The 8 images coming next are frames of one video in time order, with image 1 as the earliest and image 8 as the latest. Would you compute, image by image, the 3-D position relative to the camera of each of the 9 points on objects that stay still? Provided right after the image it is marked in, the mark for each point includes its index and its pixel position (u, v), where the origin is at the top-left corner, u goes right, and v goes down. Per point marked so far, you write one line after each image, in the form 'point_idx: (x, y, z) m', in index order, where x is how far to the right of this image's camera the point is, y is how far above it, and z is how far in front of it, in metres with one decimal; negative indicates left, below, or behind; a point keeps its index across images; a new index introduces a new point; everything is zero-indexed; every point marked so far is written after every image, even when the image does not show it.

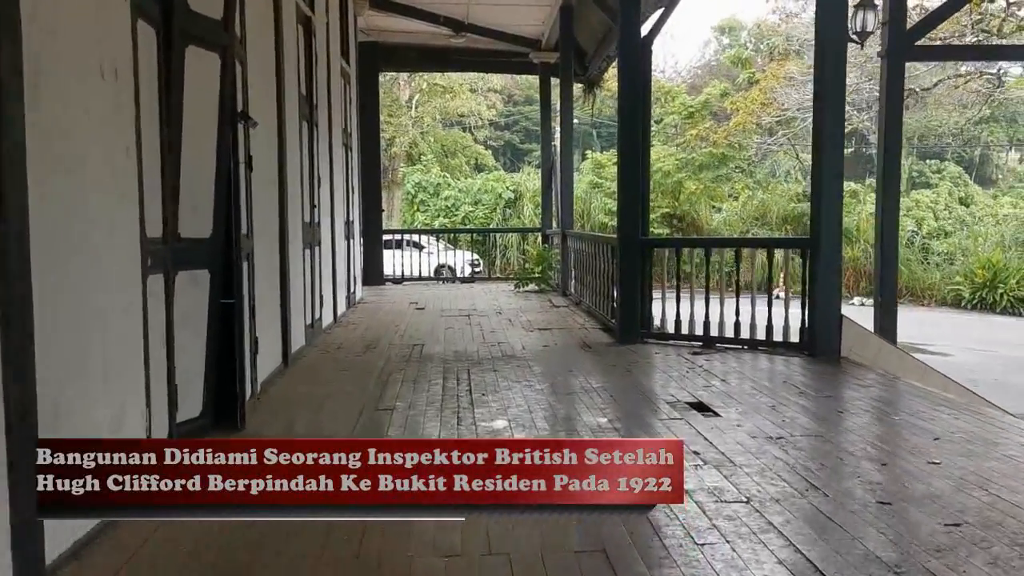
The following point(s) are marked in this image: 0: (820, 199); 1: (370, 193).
0: (+1.8, +0.5, +5.6) m
1: (-1.8, +1.2, +12.4) m
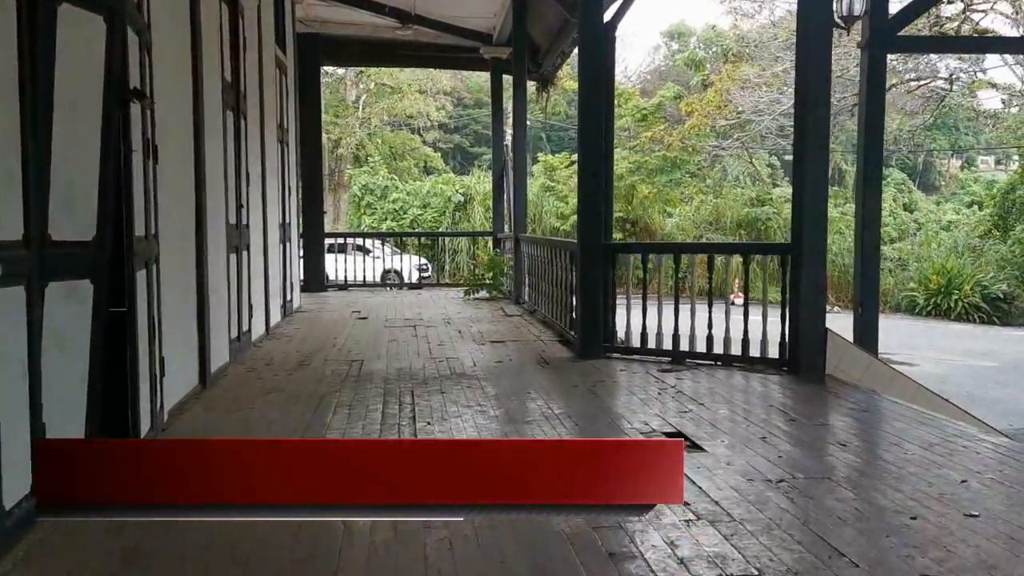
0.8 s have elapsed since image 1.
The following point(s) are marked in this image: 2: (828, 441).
0: (+1.5, +0.5, +5.1) m
1: (-2.4, +1.1, +11.7) m
2: (+1.2, -0.6, +3.8) m
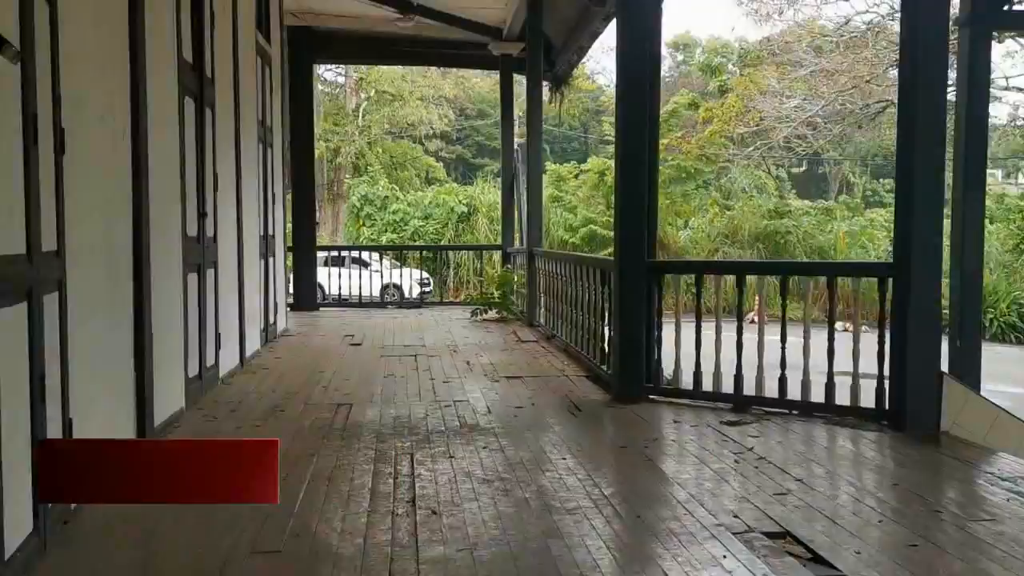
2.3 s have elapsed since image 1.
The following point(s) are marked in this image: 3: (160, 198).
0: (+1.6, +0.3, +4.0) m
1: (-2.3, +0.9, +10.6) m
2: (+1.3, -0.7, +2.7) m
3: (-1.5, +0.4, +4.2) m
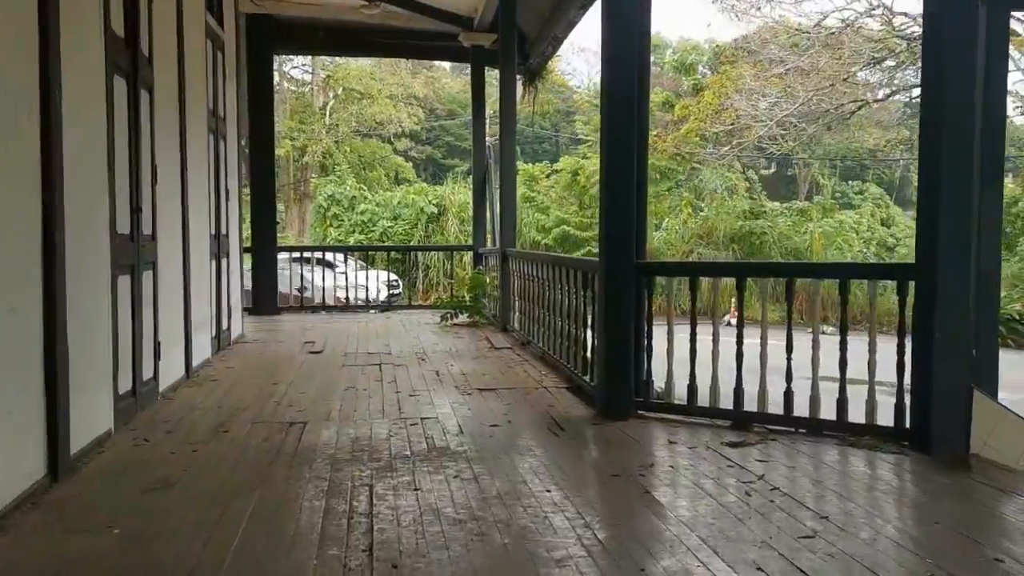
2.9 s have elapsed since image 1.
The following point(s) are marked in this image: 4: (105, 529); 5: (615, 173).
0: (+1.5, +0.3, +3.6) m
1: (-2.6, +0.9, +10.1) m
2: (+1.3, -0.7, +2.2) m
3: (-1.6, +0.4, +3.6) m
4: (-1.2, -0.7, +2.9) m
5: (+0.5, +0.5, +4.4) m
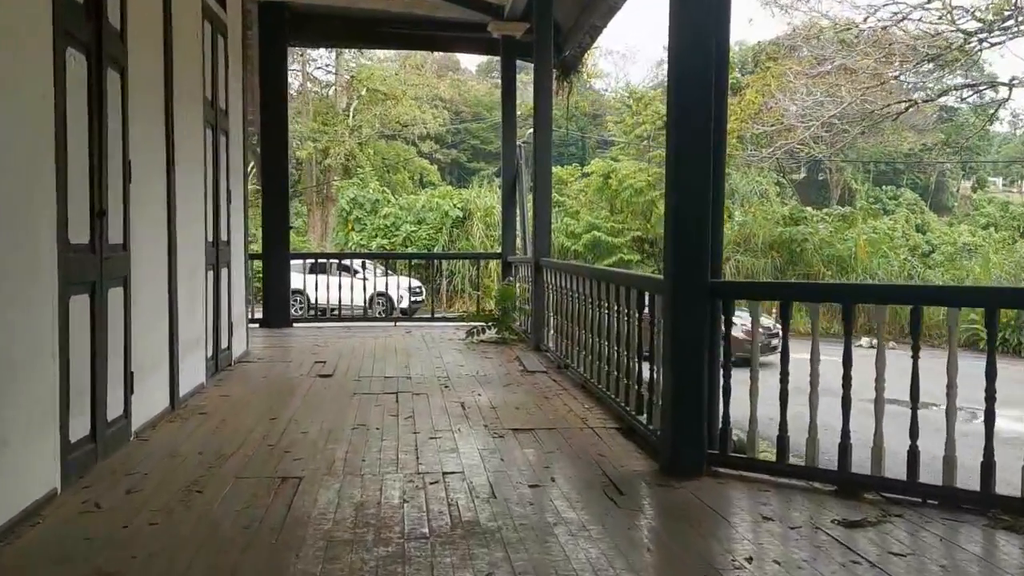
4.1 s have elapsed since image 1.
0: (+1.7, +0.2, +2.7) m
1: (-2.3, +0.8, +9.3) m
2: (+1.4, -0.8, +1.3) m
3: (-1.5, +0.3, +2.8) m
4: (-1.1, -0.8, +2.1) m
5: (+0.6, +0.4, +3.5) m
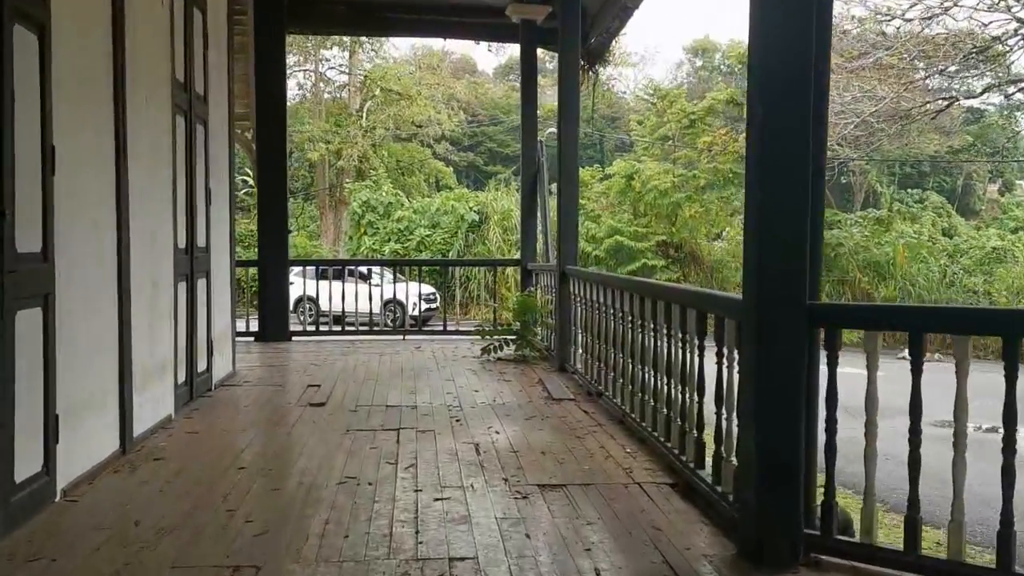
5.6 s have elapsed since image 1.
0: (+1.7, +0.1, +1.8) m
1: (-2.1, +0.7, +8.5) m
2: (+1.4, -0.9, +0.4) m
3: (-1.4, +0.2, +2.0) m
4: (-1.0, -0.8, +1.2) m
5: (+0.7, +0.3, +2.6) m
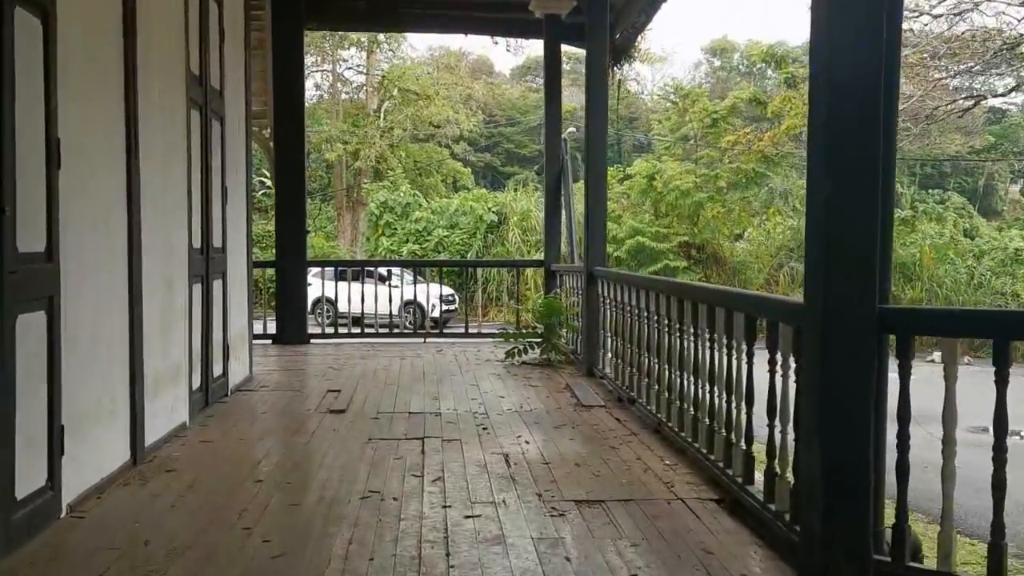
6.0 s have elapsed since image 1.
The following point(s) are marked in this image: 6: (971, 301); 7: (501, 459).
0: (+1.8, +0.1, +1.5) m
1: (-1.9, +0.7, +8.3) m
2: (+1.5, -0.9, +0.2) m
3: (-1.3, +0.2, +1.8) m
4: (-0.9, -0.8, +1.0) m
5: (+0.8, +0.3, +2.4) m
6: (+5.1, -0.1, +10.8) m
7: (0.0, -0.7, +3.9) m
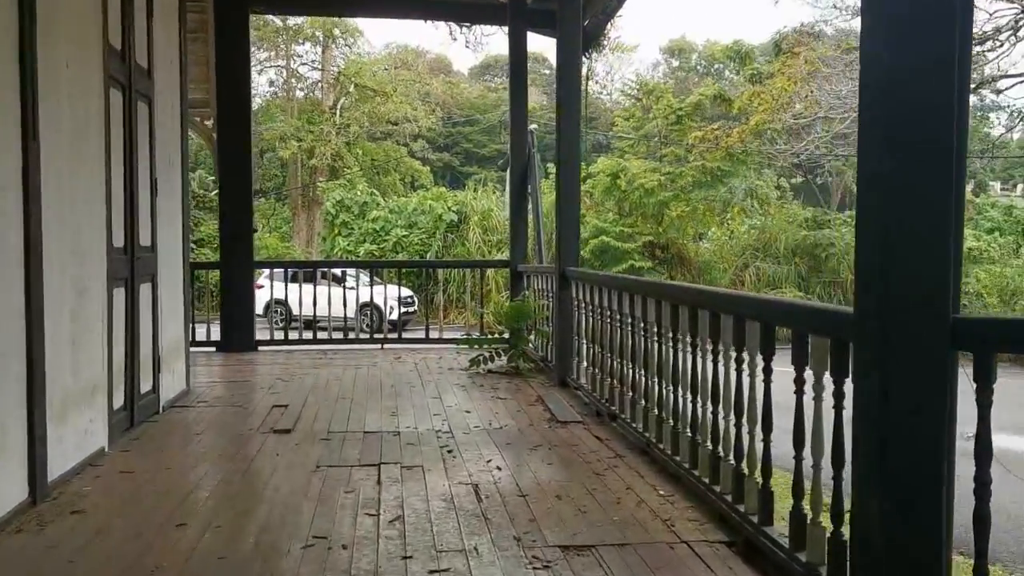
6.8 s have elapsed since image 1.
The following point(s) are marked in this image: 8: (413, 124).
0: (+1.8, +0.1, +1.1) m
1: (-2.2, +0.7, +7.6) m
2: (+1.5, -0.9, -0.3) m
3: (-1.3, +0.2, +1.2) m
4: (-0.9, -0.9, +0.4) m
5: (+0.8, +0.3, +1.9) m
6: (+4.7, -0.1, +10.5) m
7: (-0.1, -0.7, +3.3) m
8: (-1.7, +3.0, +17.3) m
